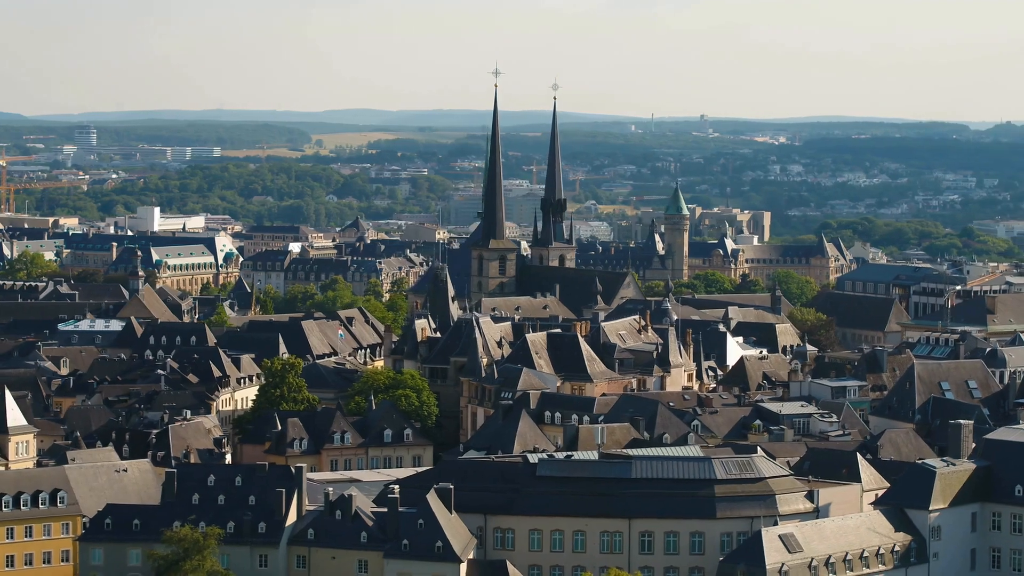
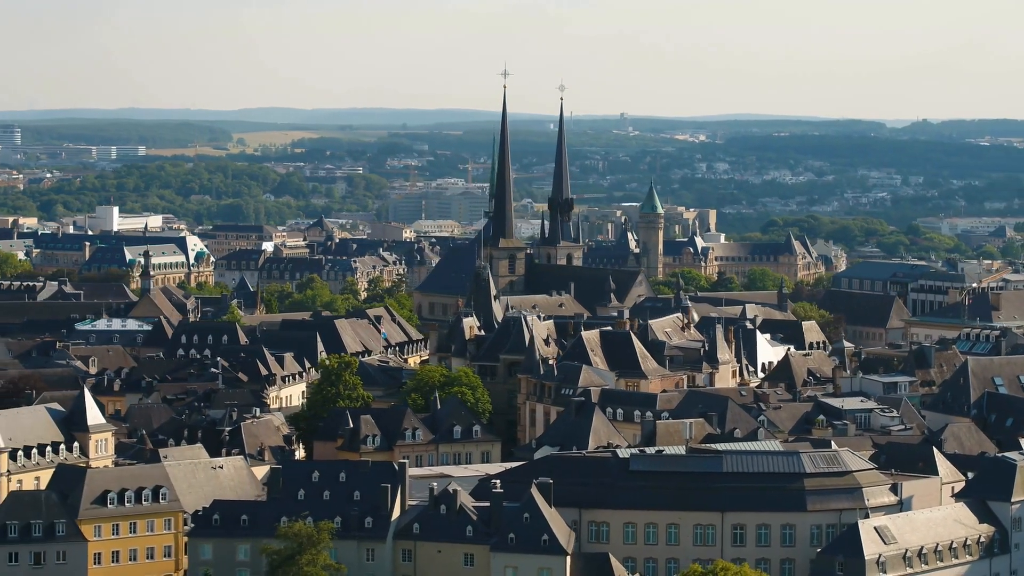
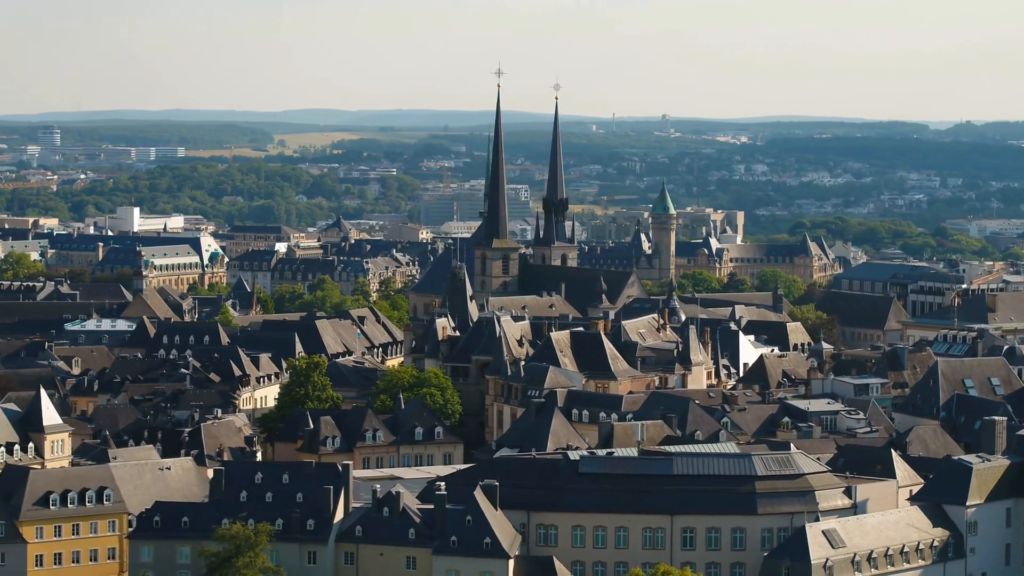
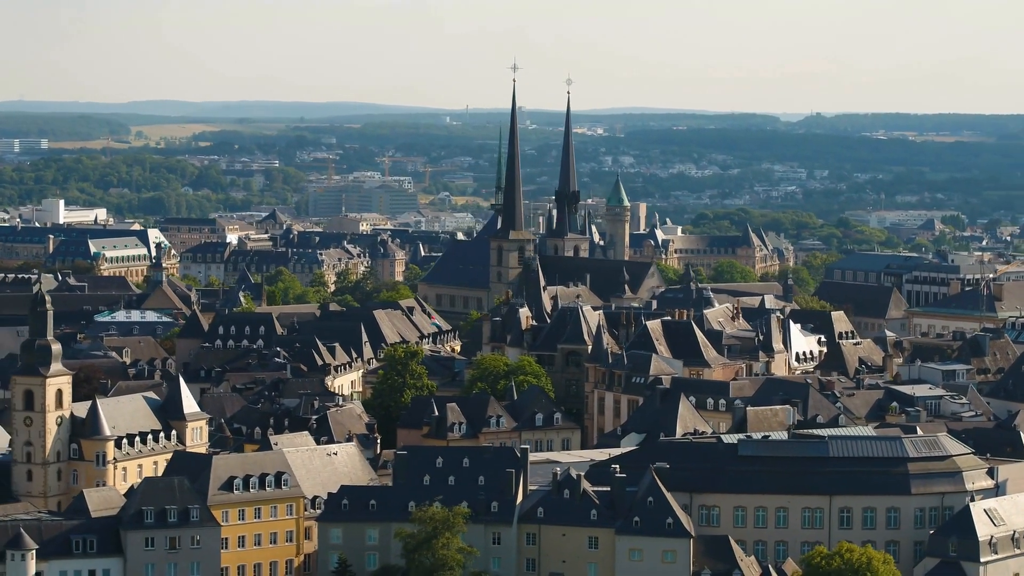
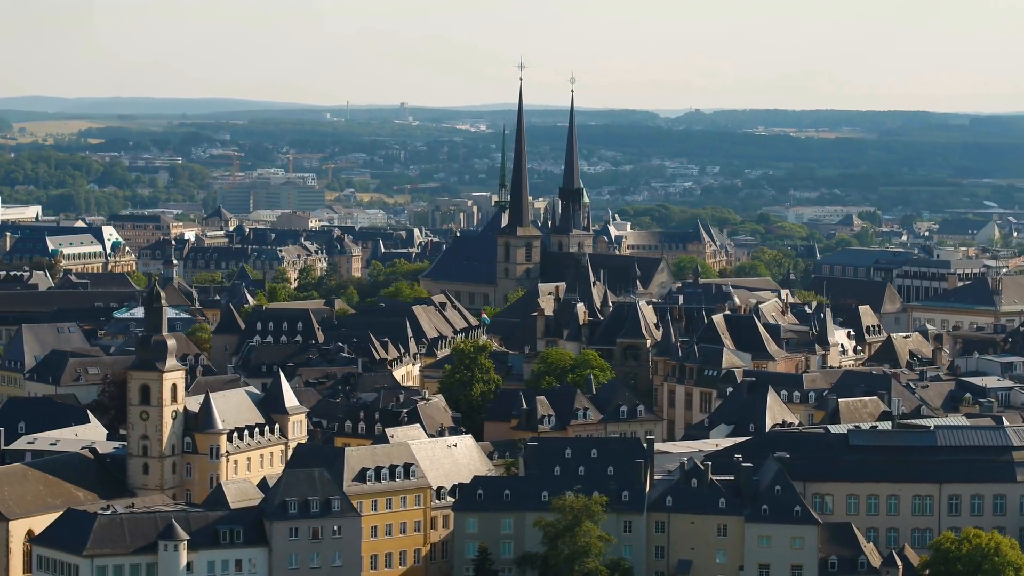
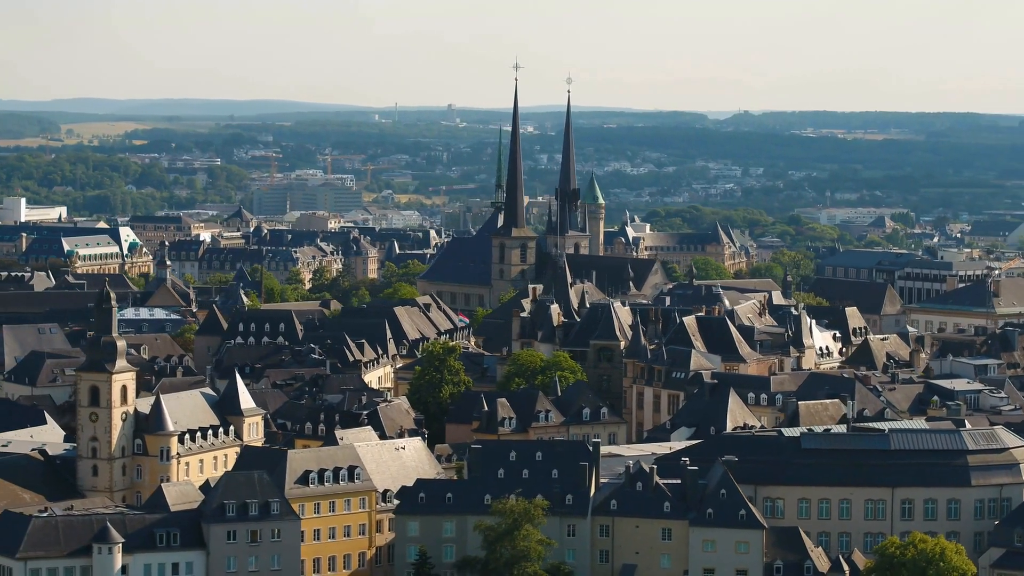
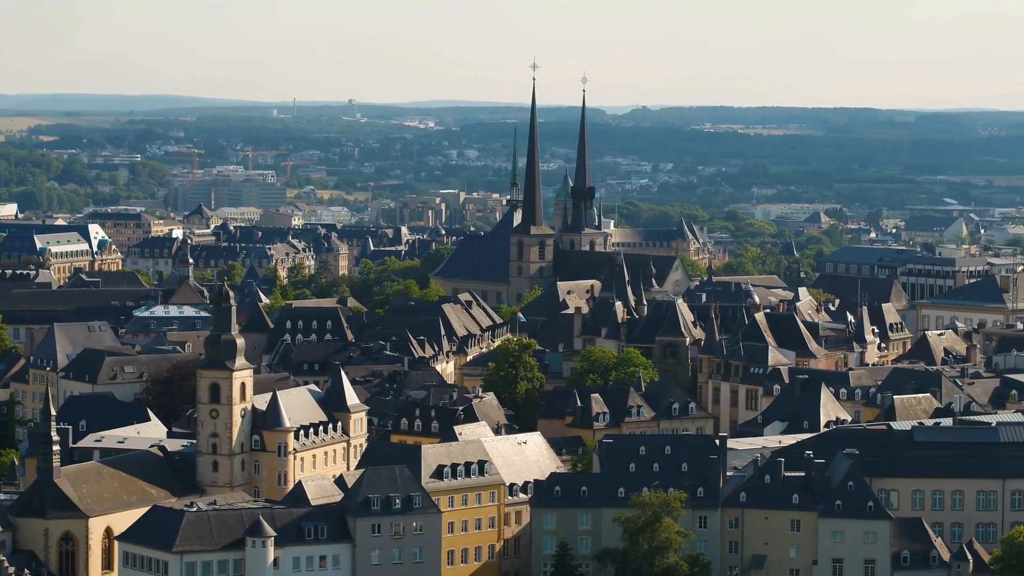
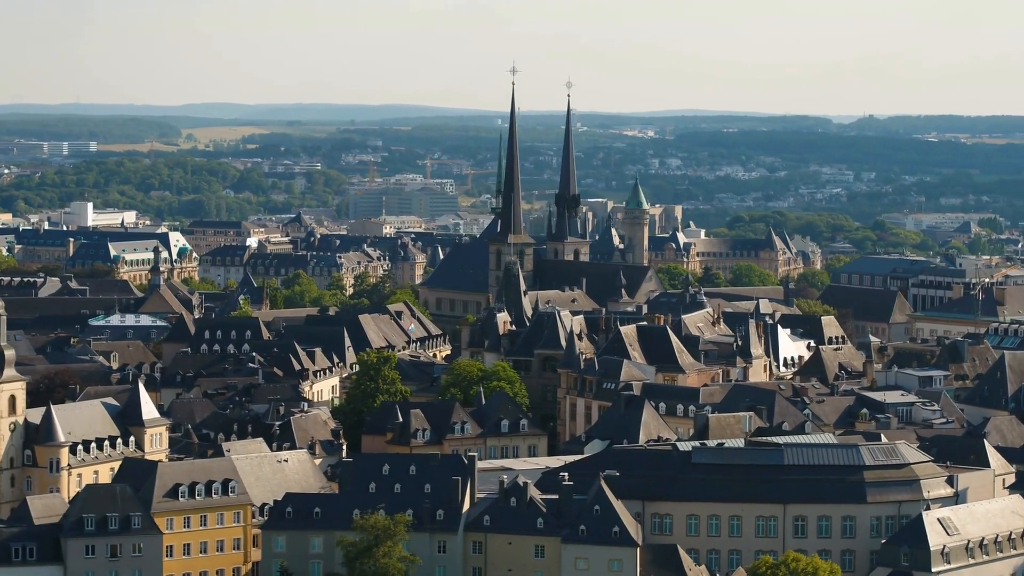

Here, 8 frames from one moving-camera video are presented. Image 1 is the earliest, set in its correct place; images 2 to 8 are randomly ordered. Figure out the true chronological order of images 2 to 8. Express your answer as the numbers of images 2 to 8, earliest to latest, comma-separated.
3, 2, 8, 4, 6, 5, 7
